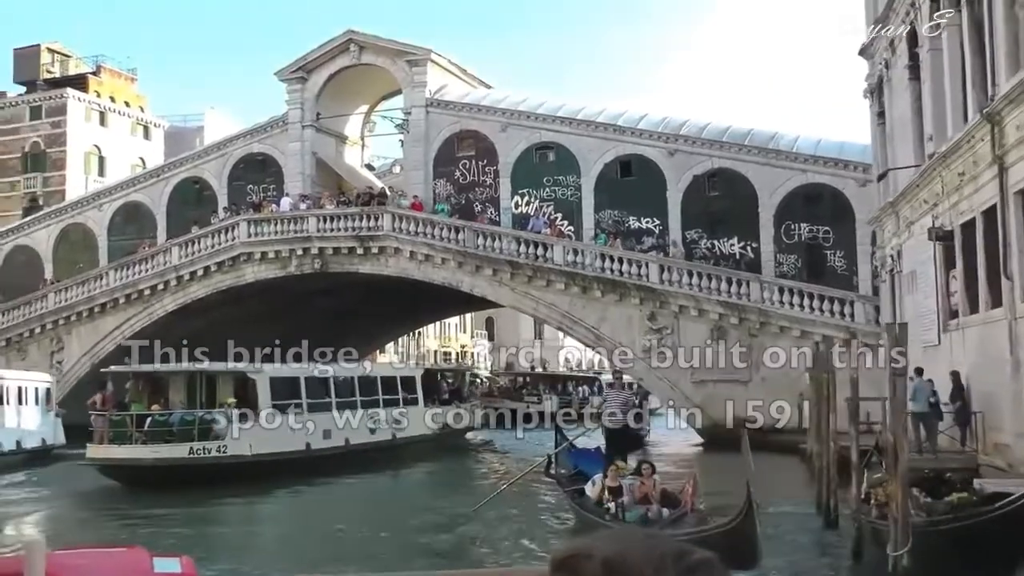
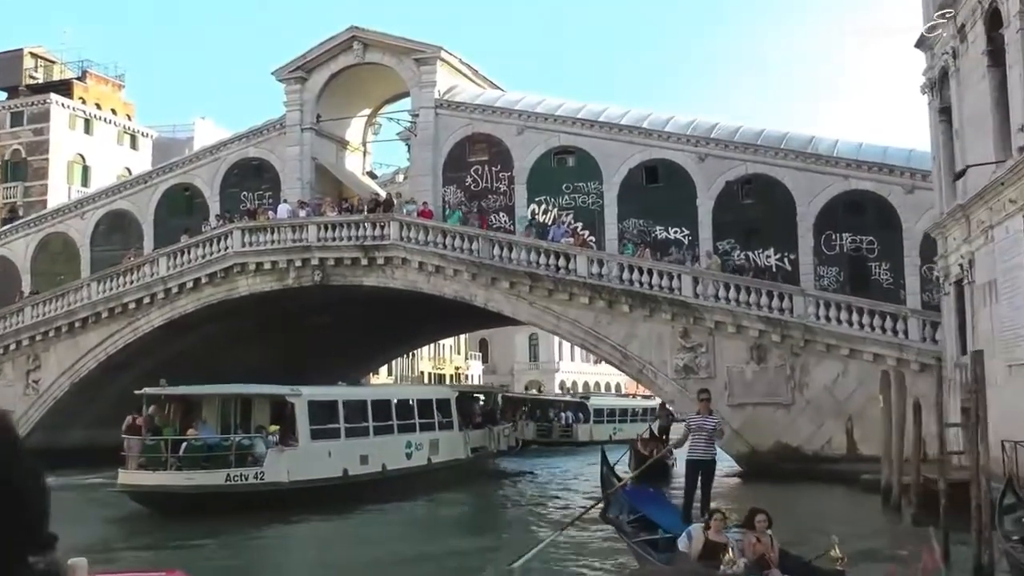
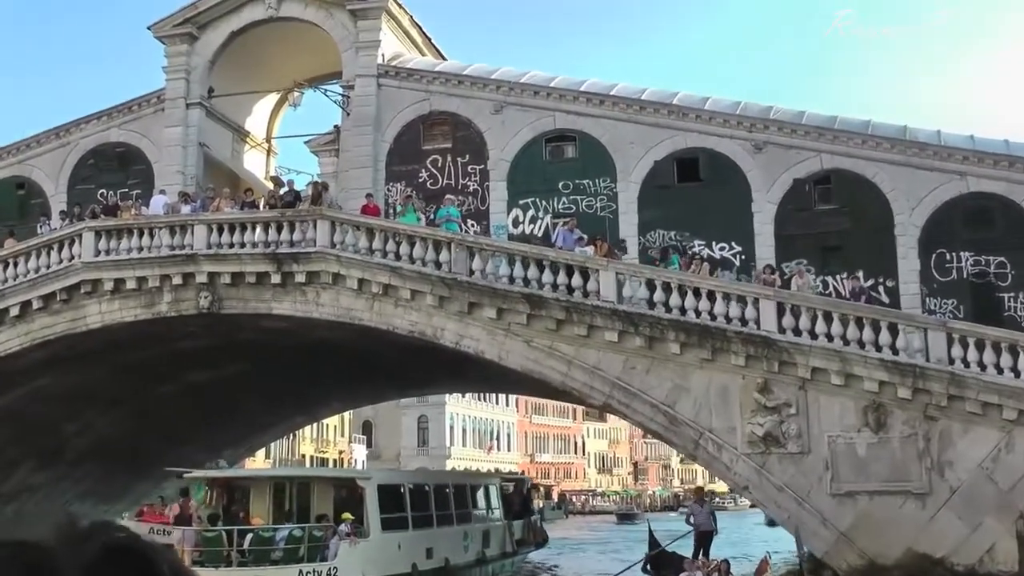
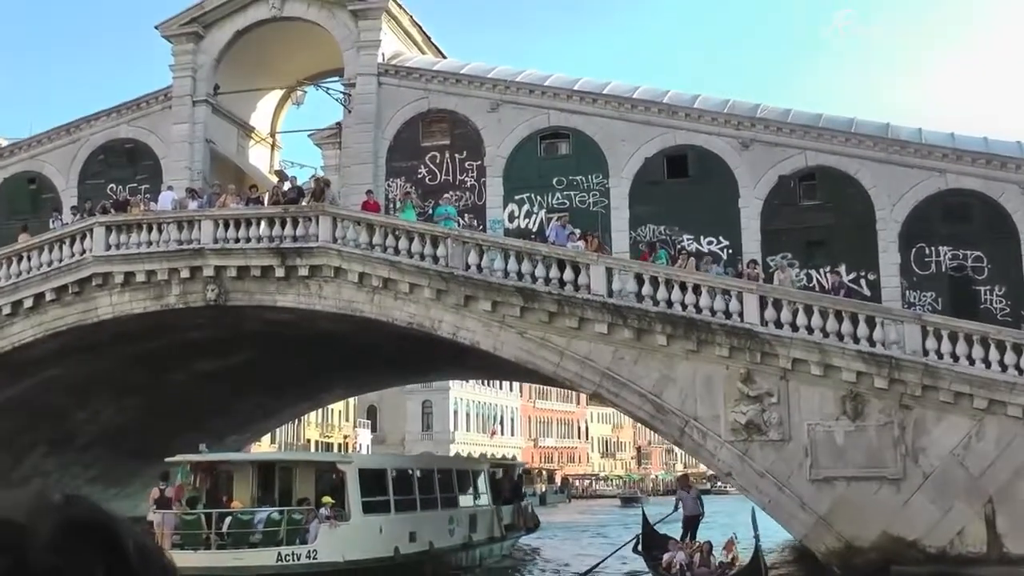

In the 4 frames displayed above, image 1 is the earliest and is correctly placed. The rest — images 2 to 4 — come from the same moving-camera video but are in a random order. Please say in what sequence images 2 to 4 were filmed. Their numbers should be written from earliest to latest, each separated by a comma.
2, 4, 3
